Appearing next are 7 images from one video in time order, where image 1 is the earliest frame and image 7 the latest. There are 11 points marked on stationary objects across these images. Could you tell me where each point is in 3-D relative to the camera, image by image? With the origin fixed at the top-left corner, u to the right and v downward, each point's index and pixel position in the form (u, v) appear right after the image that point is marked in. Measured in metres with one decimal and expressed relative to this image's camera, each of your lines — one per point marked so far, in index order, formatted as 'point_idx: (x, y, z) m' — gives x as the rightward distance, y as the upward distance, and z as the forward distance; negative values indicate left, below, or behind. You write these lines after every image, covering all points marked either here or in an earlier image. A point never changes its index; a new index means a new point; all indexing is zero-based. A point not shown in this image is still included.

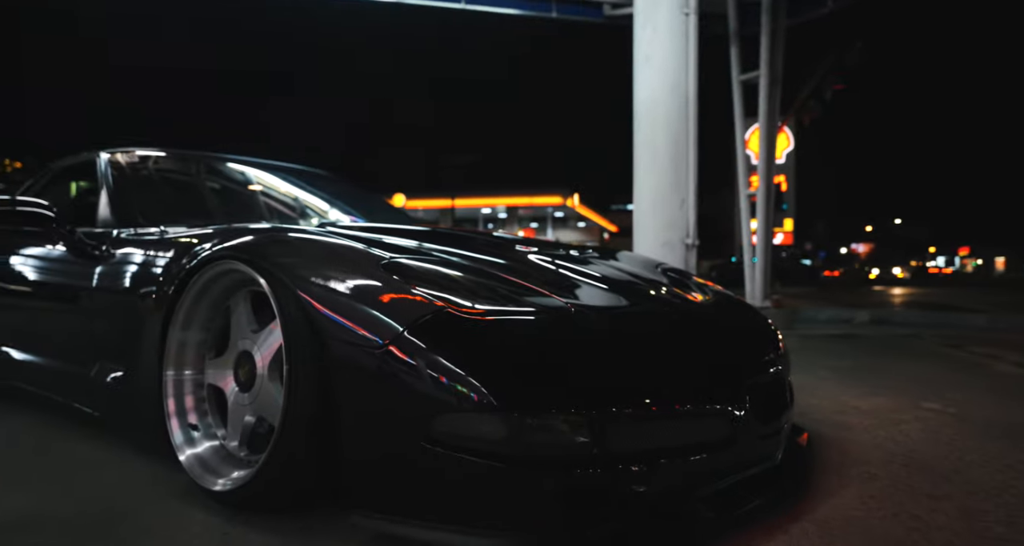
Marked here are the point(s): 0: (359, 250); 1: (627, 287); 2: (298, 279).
0: (-0.5, +0.1, +2.0) m
1: (+0.5, -0.1, +2.3) m
2: (-0.6, 0.0, +1.9) m
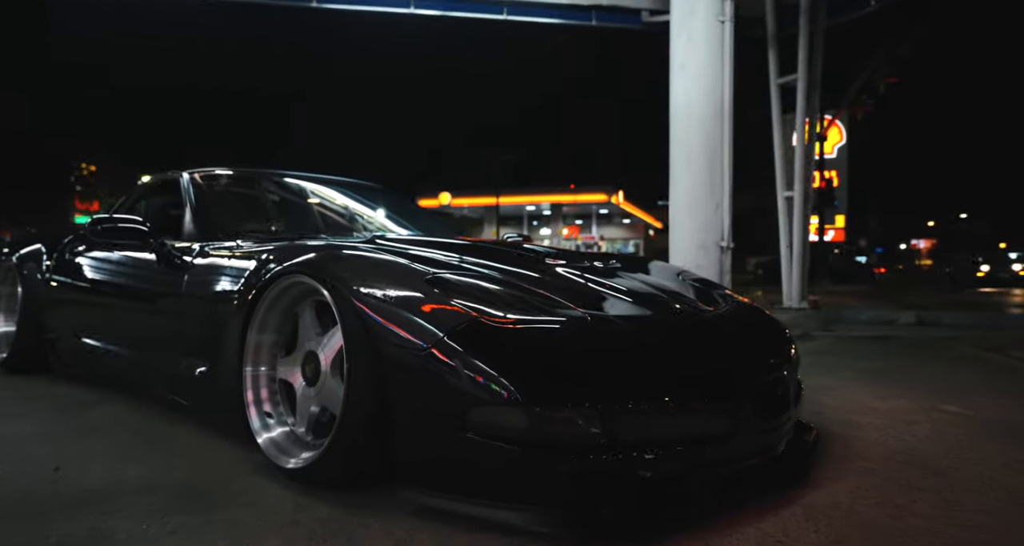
0: (-0.4, 0.0, +2.3) m
1: (+0.6, -0.1, +2.5) m
2: (-0.5, -0.1, +2.2) m
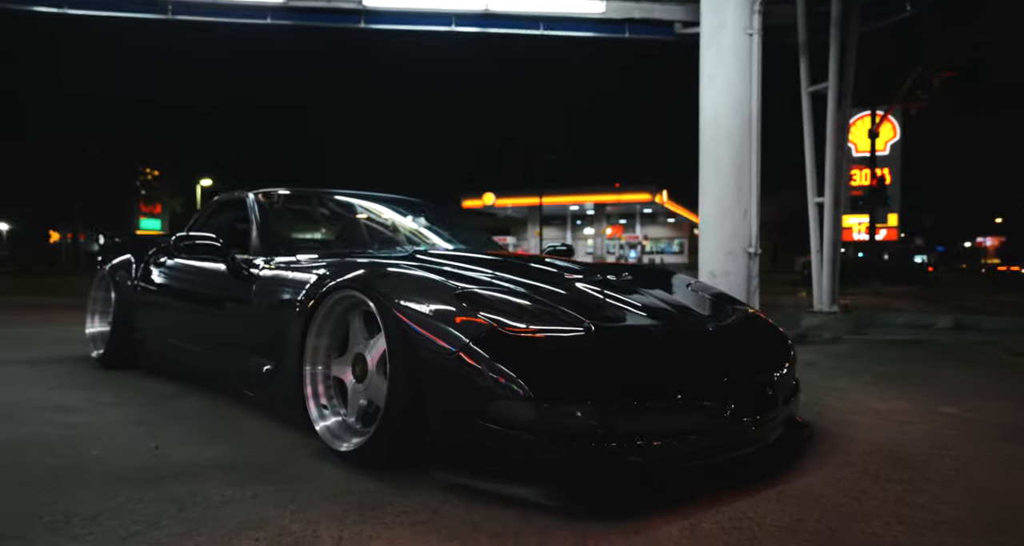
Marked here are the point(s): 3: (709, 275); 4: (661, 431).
0: (-0.3, 0.0, +2.7) m
1: (+0.7, -0.2, +2.9) m
2: (-0.5, -0.1, +2.7) m
3: (+2.1, 0.0, +7.1) m
4: (+0.5, -0.6, +2.3) m
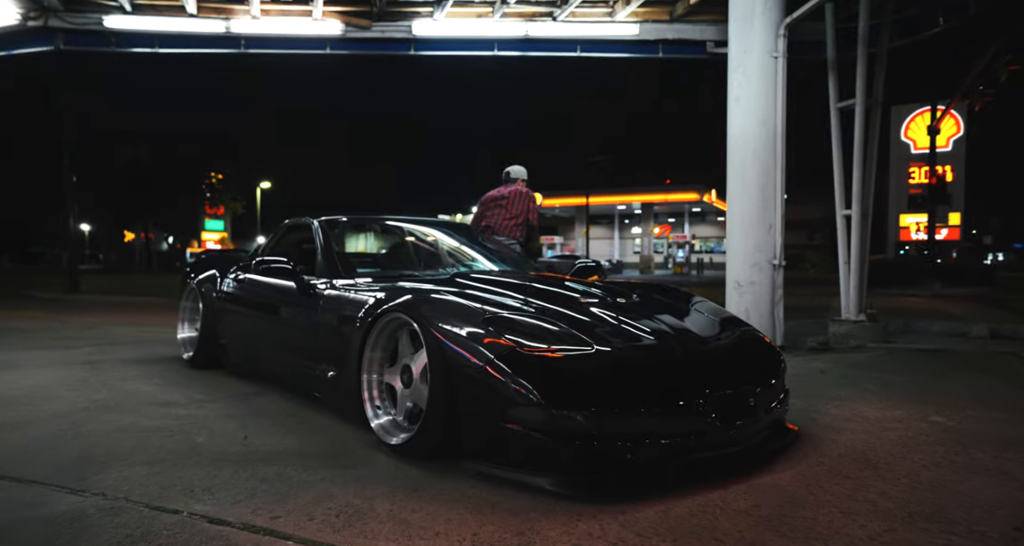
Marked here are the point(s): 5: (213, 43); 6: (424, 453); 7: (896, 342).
0: (-0.2, -0.2, +3.3) m
1: (+0.8, -0.3, +3.4) m
2: (-0.4, -0.3, +3.3) m
3: (+2.5, -0.1, +7.5) m
4: (+0.6, -0.7, +2.9) m
5: (-4.0, +3.0, +8.8) m
6: (-0.4, -0.9, +3.2) m
7: (+4.8, -0.9, +8.3) m
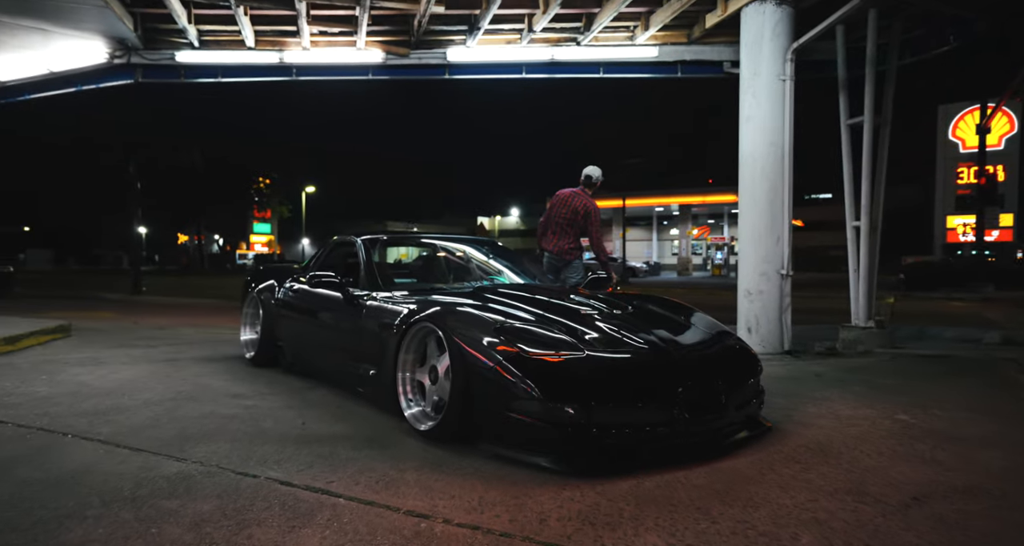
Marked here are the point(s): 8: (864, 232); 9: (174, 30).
0: (-0.2, -0.3, +4.0) m
1: (+0.8, -0.4, +4.0) m
2: (-0.3, -0.4, +4.0) m
3: (+2.8, -0.2, +8.0) m
4: (+0.6, -0.8, +3.5) m
5: (-3.6, +2.9, +9.7) m
6: (-0.4, -1.0, +4.0) m
7: (+5.1, -1.0, +8.7) m
8: (+4.4, +0.5, +8.4) m
9: (-4.6, +3.3, +9.0) m
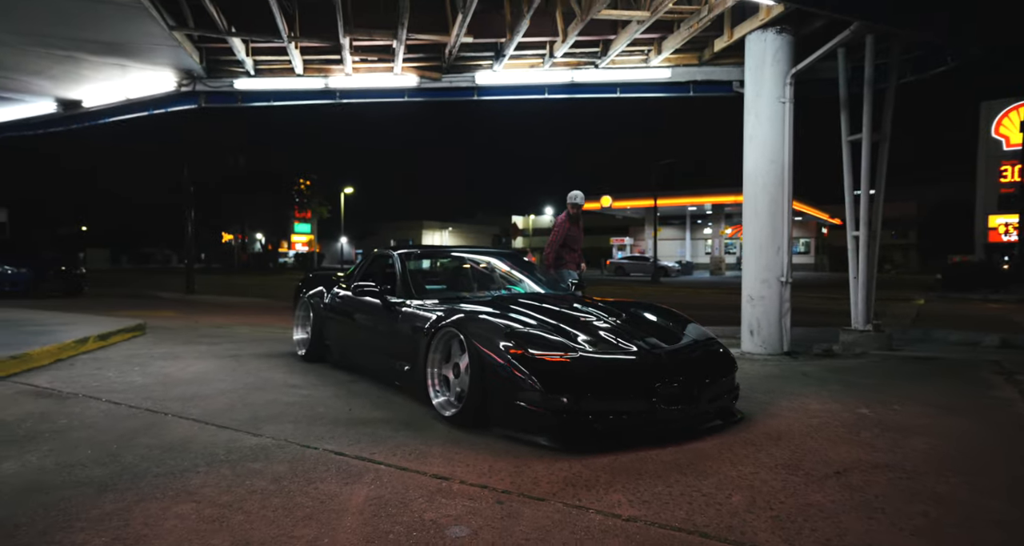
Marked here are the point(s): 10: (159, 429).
0: (-0.1, -0.4, +4.8) m
1: (+0.9, -0.5, +4.8) m
2: (-0.3, -0.5, +4.8) m
3: (+3.1, -0.3, +8.7) m
4: (+0.7, -0.9, +4.3) m
5: (-3.2, +2.9, +10.7) m
6: (-0.3, -1.1, +4.8) m
7: (+5.4, -1.1, +9.2) m
8: (+4.7, +0.4, +9.0) m
9: (-4.2, +3.2, +10.1) m
10: (-2.3, -1.0, +4.4) m
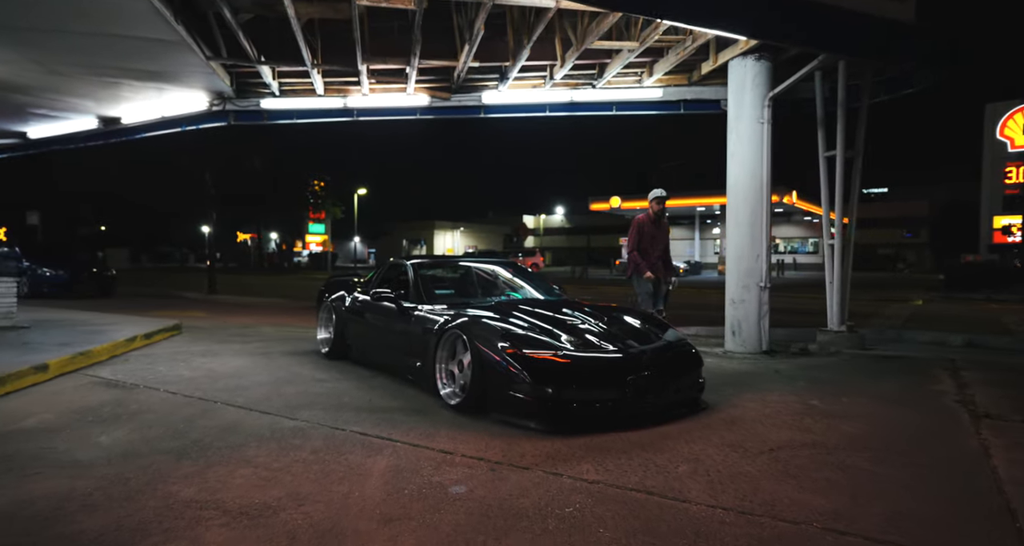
0: (-0.1, -0.5, +5.7) m
1: (+0.8, -0.6, +5.7) m
2: (-0.3, -0.5, +5.7) m
3: (+3.1, -0.4, +9.5) m
4: (+0.6, -1.0, +5.2) m
5: (-3.1, +2.8, +11.6) m
6: (-0.4, -1.2, +5.7) m
7: (+5.5, -1.1, +10.0) m
8: (+4.8, +0.3, +9.7) m
9: (-4.2, +3.2, +11.0) m
10: (-2.4, -1.1, +5.3) m
